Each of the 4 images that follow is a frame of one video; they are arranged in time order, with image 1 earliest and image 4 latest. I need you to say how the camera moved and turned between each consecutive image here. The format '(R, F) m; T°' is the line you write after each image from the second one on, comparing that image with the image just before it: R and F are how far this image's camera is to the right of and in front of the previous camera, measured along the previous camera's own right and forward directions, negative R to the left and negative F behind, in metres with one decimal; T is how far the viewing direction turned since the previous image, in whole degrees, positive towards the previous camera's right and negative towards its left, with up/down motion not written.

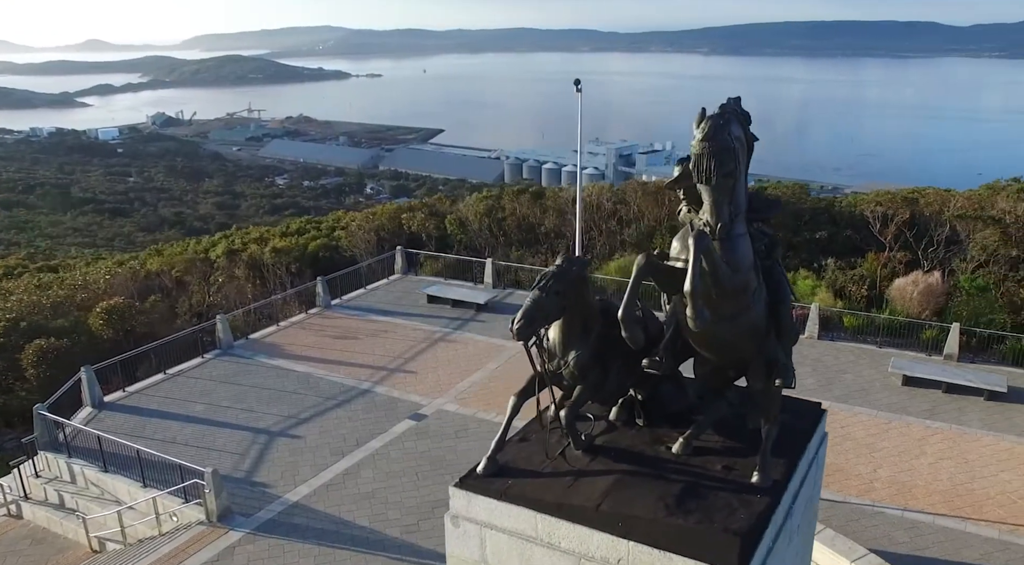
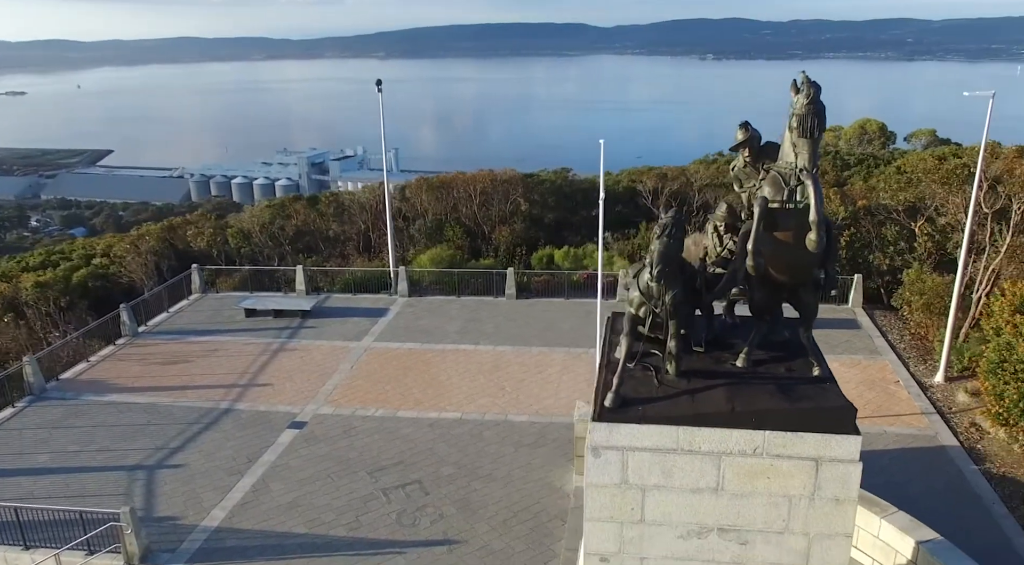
(-2.8, -0.2) m; +20°
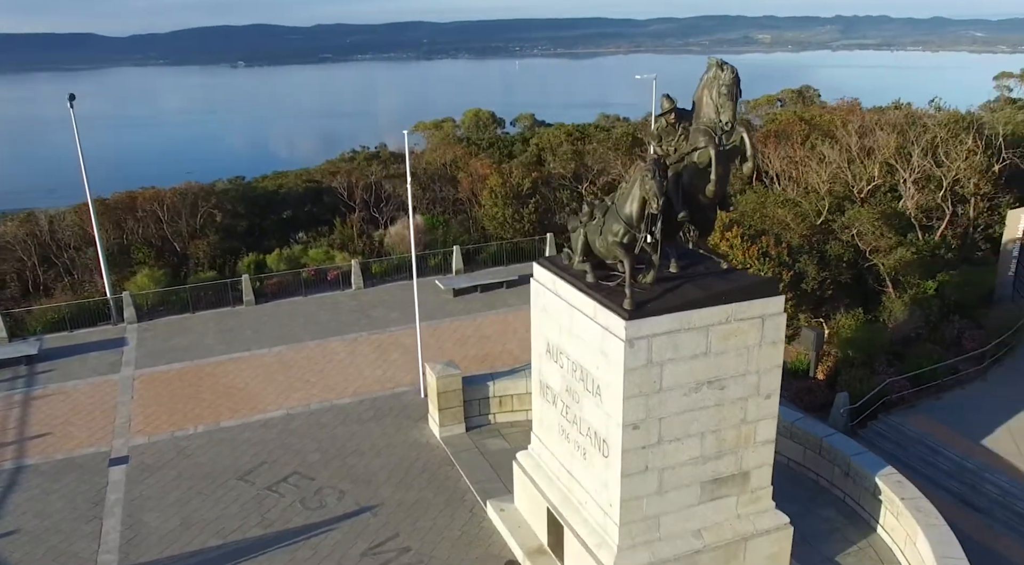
(-4.0, -0.6) m; +28°
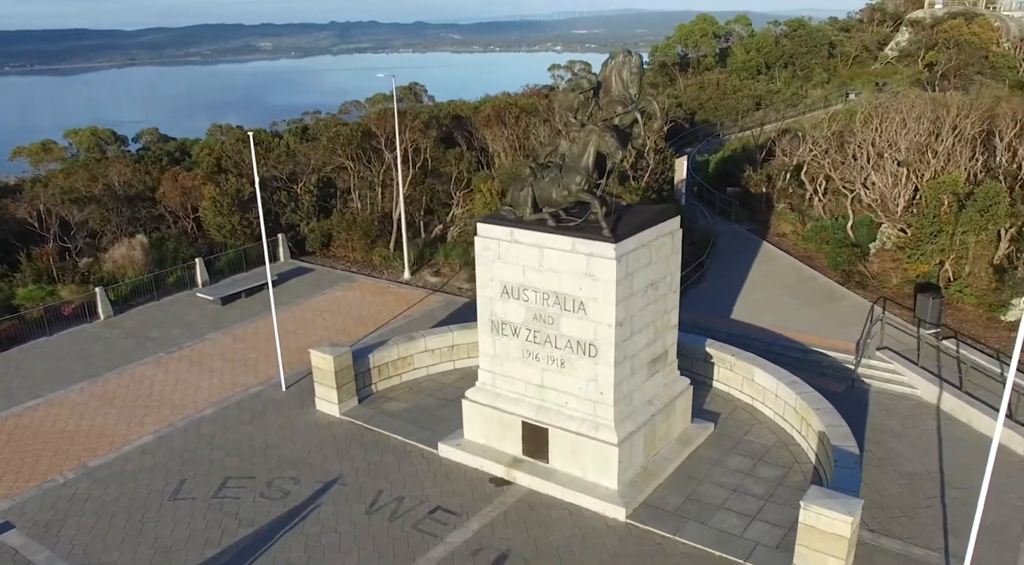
(-5.2, -0.7) m; +29°
